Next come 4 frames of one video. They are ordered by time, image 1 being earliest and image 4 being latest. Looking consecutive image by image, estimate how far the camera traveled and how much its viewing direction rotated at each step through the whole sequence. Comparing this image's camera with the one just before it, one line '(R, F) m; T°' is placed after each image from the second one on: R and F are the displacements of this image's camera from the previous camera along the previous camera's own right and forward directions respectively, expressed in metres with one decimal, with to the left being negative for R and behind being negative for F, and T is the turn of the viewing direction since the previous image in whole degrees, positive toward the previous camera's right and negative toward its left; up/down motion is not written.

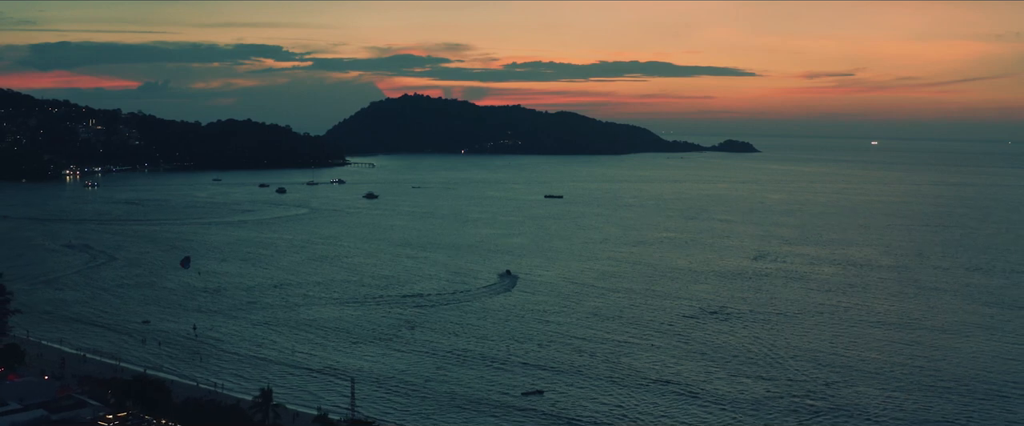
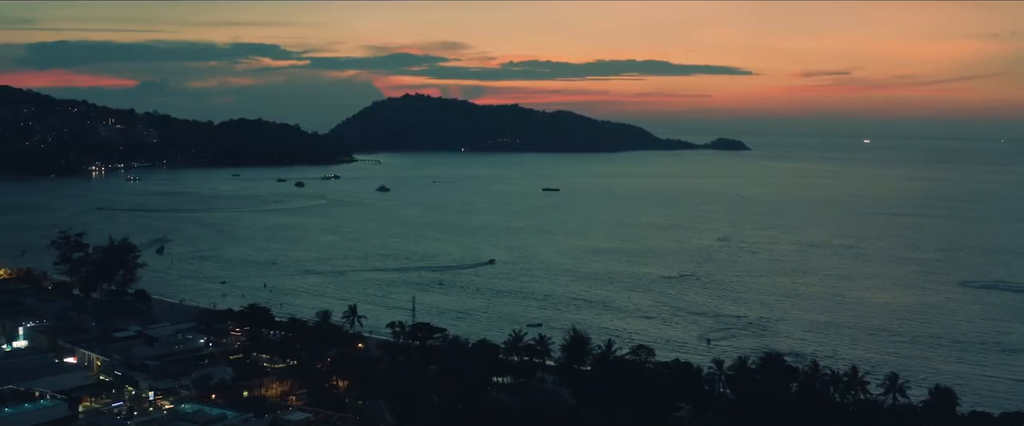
(-0.2, -3.8) m; 0°
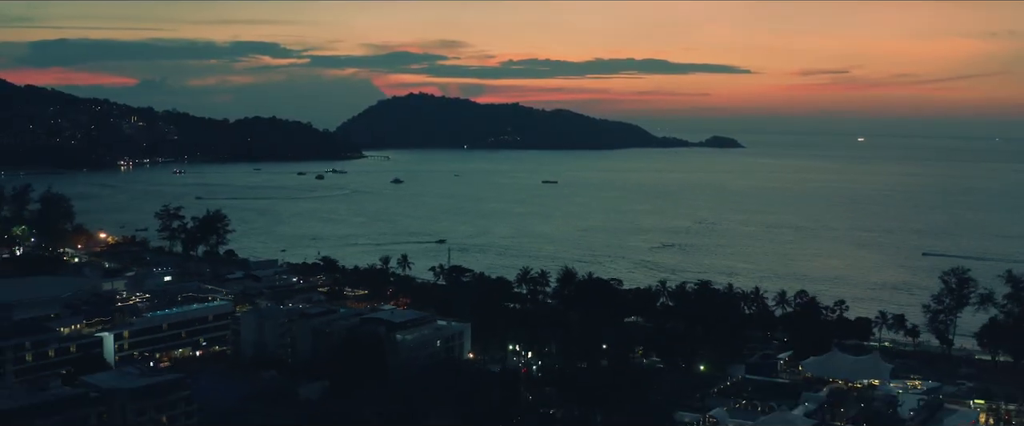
(-0.2, -4.4) m; 0°
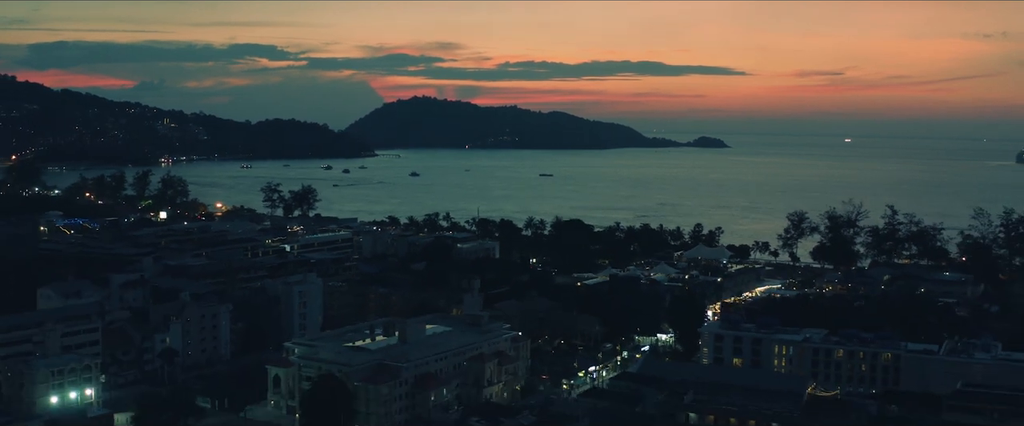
(-0.3, -8.0) m; 0°
